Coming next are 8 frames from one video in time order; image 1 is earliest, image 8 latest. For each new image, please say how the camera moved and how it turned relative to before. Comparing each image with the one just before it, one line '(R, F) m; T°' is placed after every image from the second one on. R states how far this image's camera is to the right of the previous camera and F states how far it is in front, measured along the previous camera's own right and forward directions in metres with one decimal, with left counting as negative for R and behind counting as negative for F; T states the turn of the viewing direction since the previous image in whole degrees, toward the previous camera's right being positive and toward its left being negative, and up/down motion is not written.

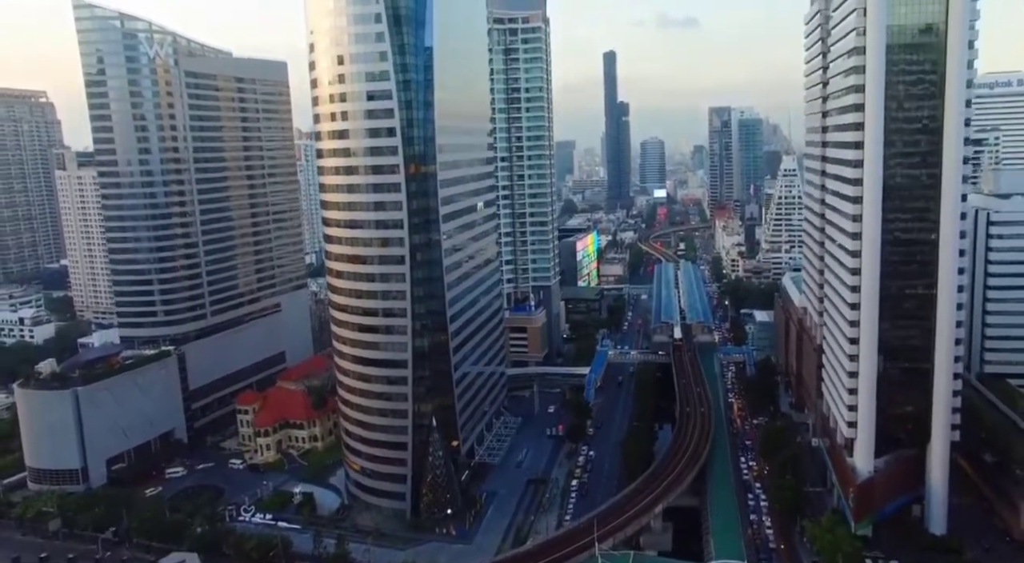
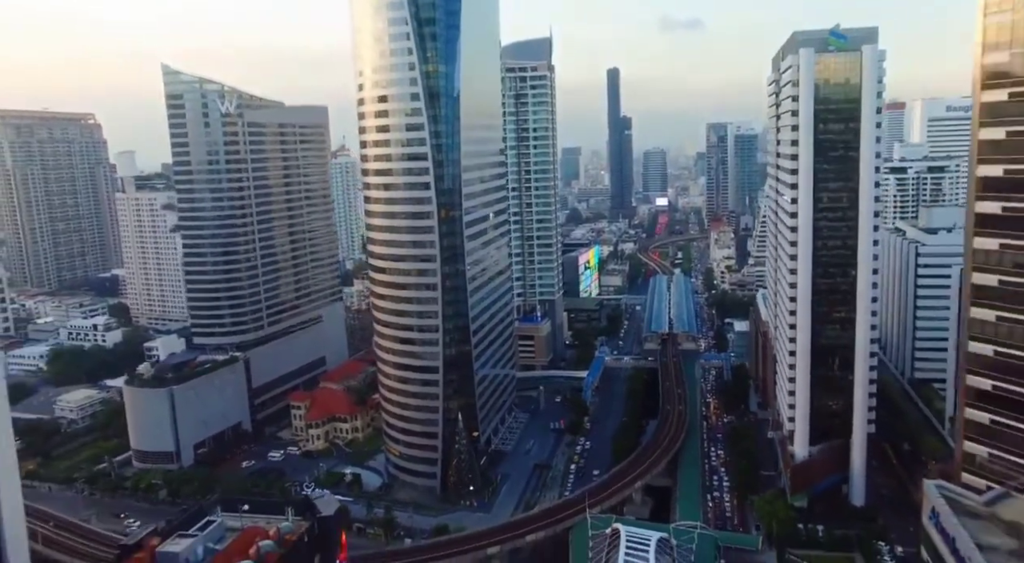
(-0.3, -10.0) m; -1°
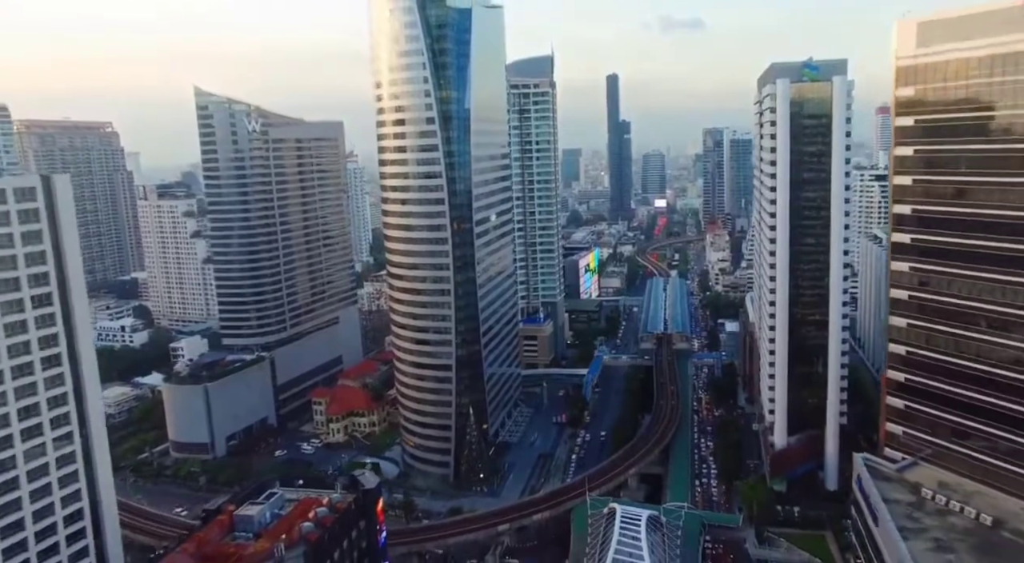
(-0.4, -4.9) m; 0°
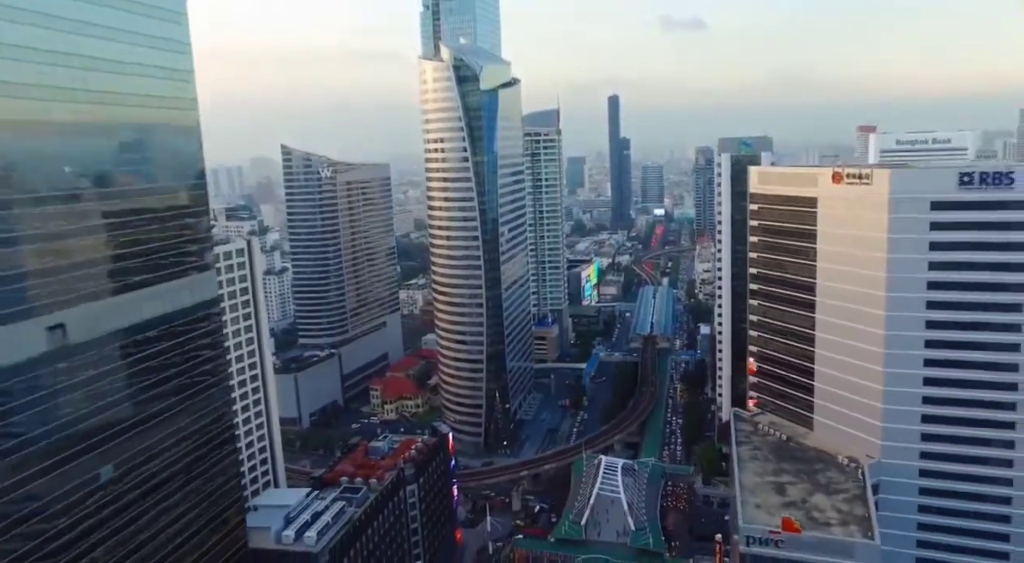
(-1.1, -18.3) m; 0°
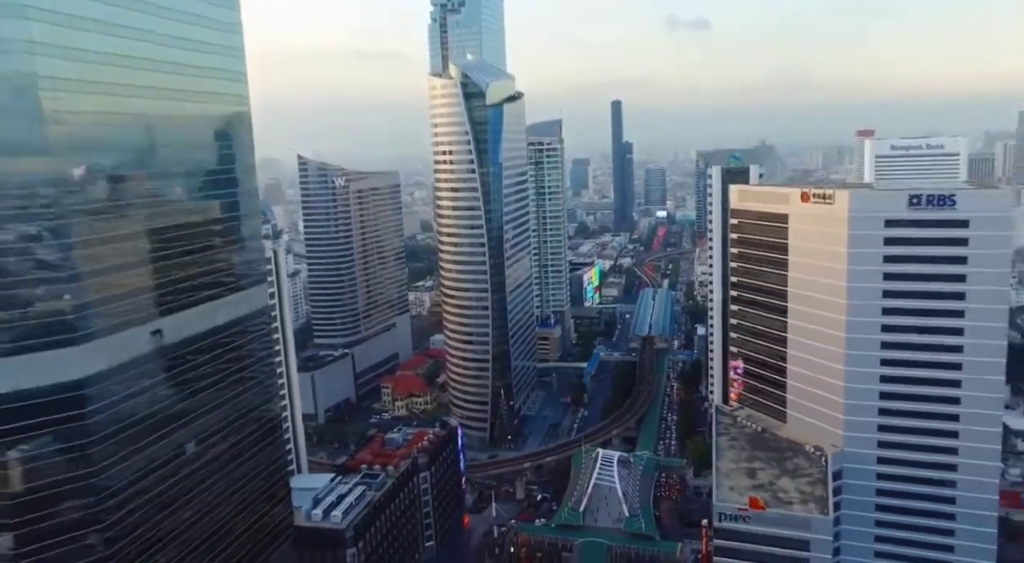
(+0.1, -4.4) m; 0°
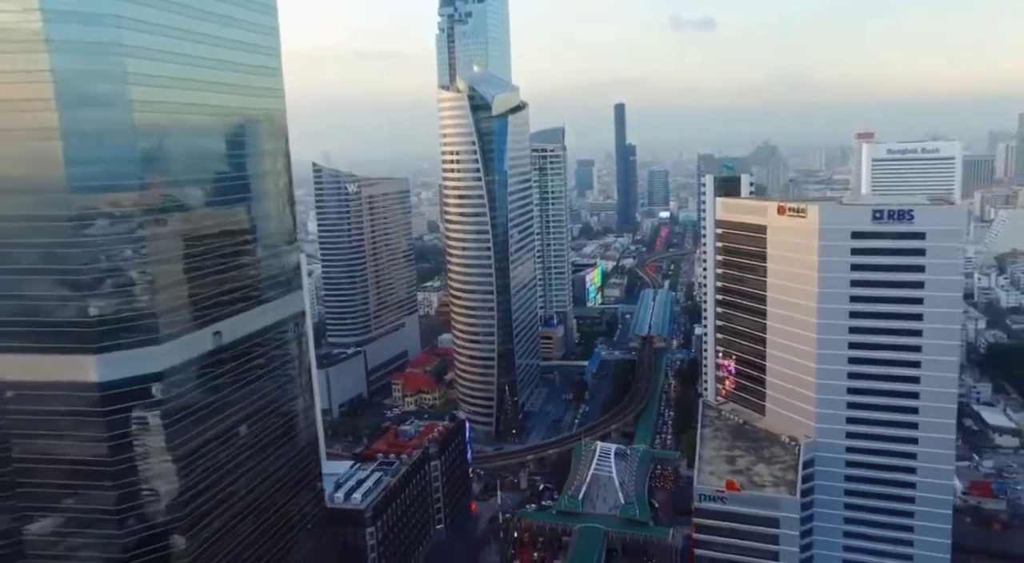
(+0.1, -4.1) m; 0°
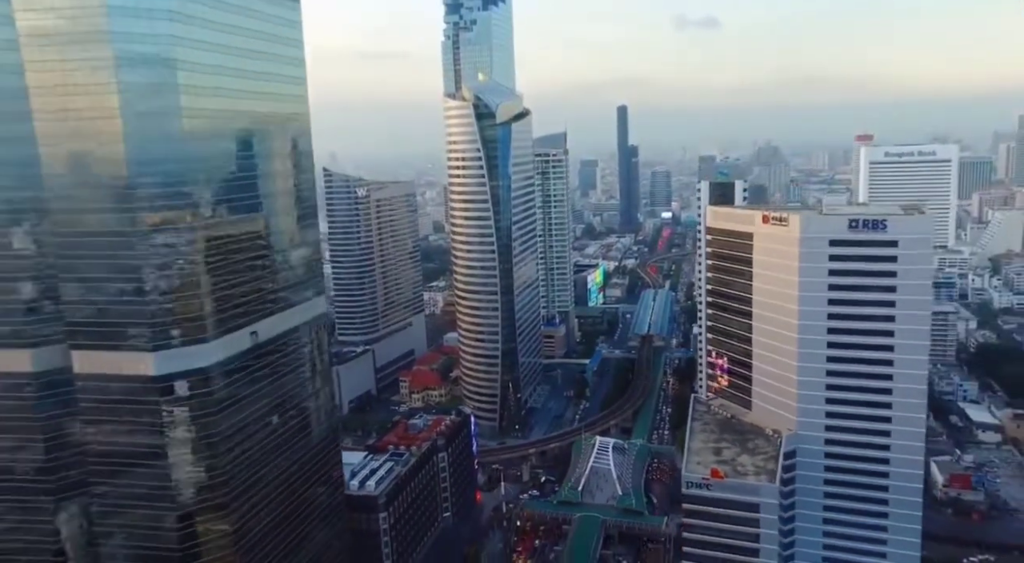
(+0.1, -3.3) m; 0°
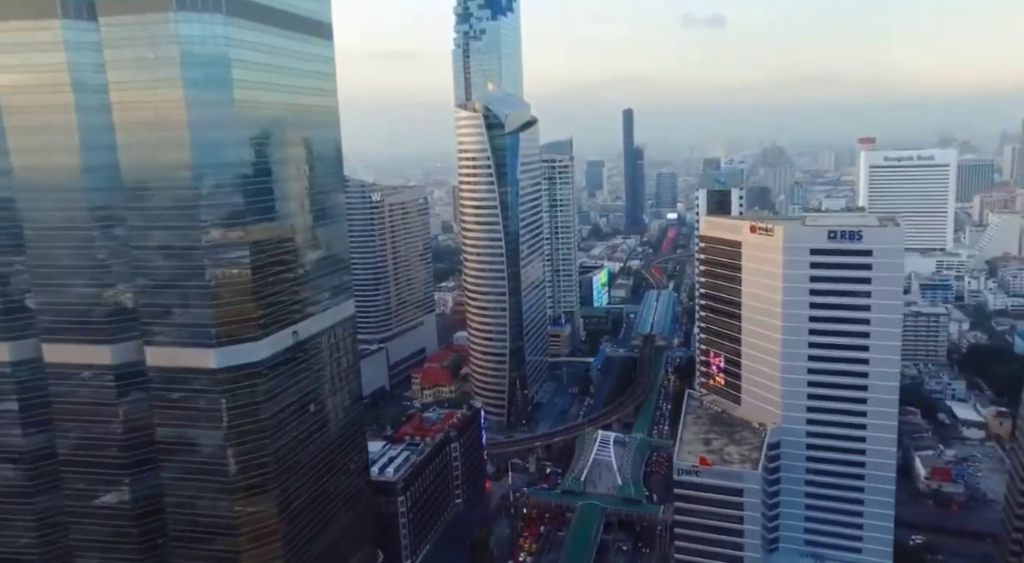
(-0.1, -4.2) m; -1°
